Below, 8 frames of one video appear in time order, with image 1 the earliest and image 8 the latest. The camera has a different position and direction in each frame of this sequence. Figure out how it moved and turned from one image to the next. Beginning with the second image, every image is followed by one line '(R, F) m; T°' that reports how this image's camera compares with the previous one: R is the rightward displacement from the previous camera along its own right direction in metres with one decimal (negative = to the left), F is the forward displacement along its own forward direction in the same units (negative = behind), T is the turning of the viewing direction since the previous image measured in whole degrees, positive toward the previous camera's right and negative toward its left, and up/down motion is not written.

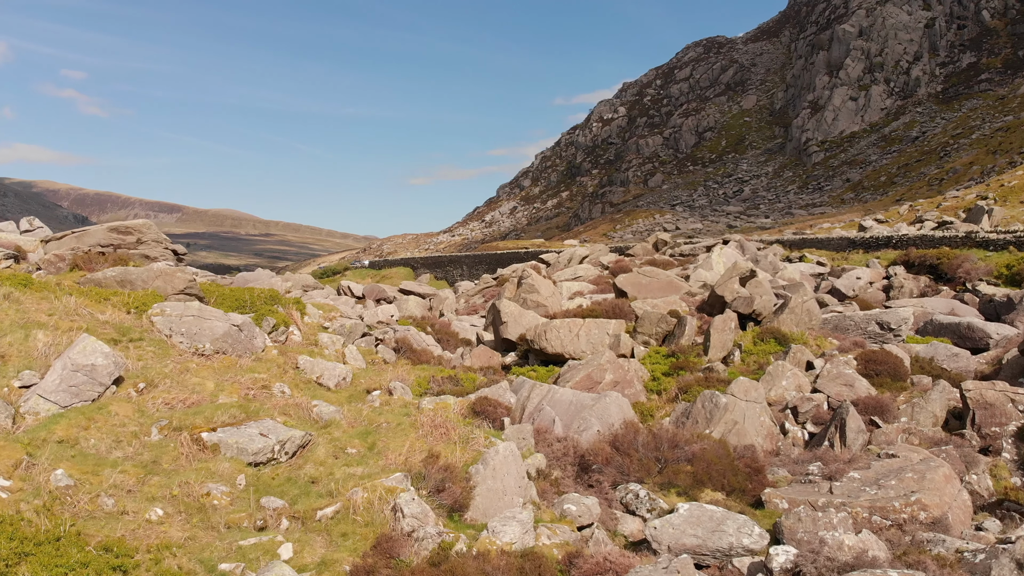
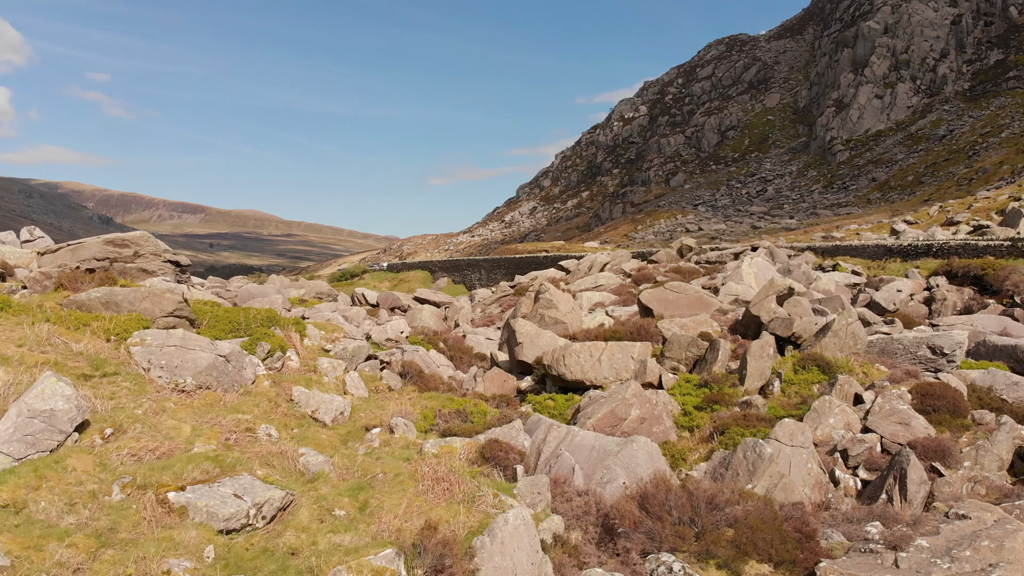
(+0.1, +1.5) m; -1°
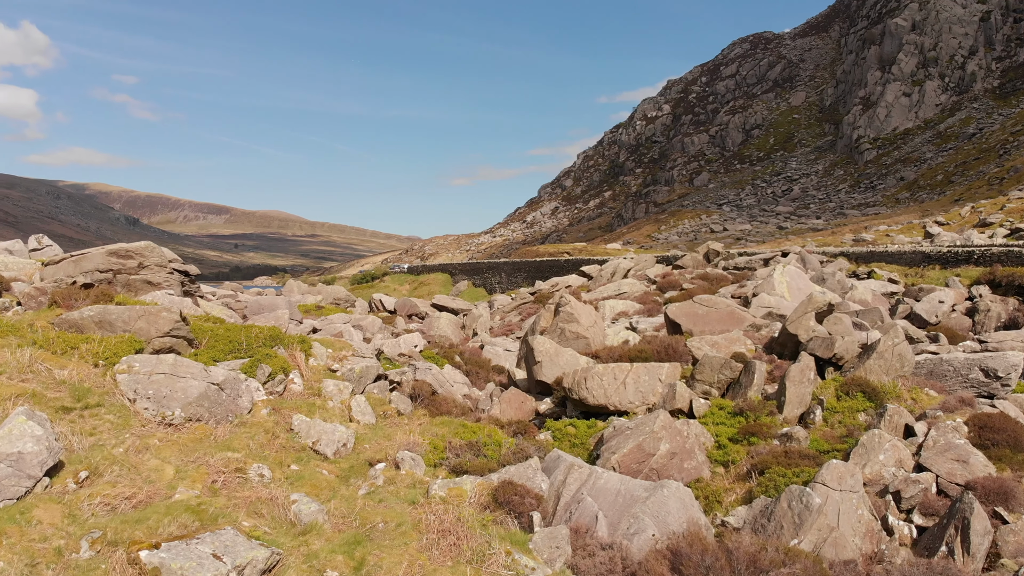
(+0.1, +1.1) m; -2°
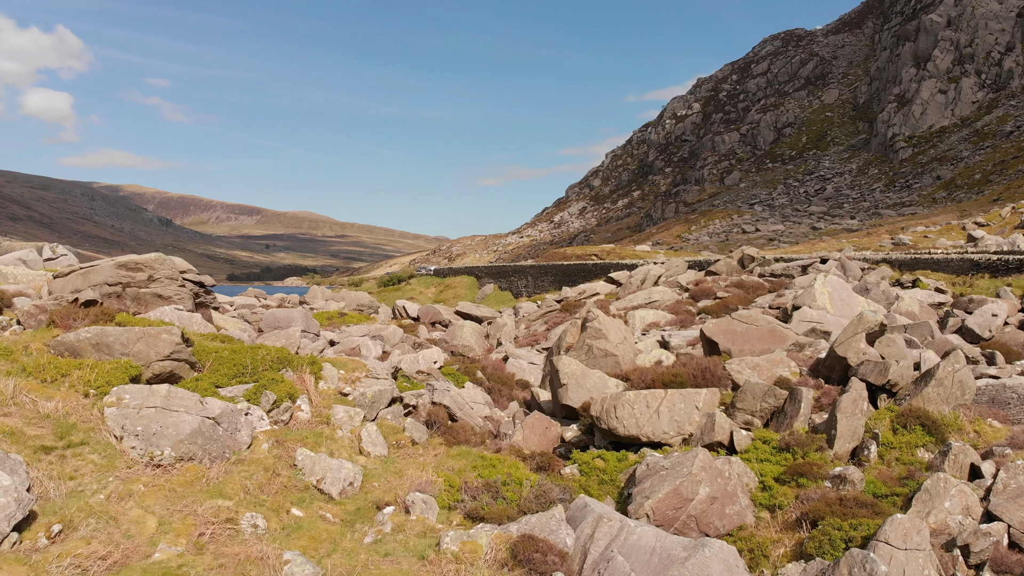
(+0.1, +1.1) m; -2°
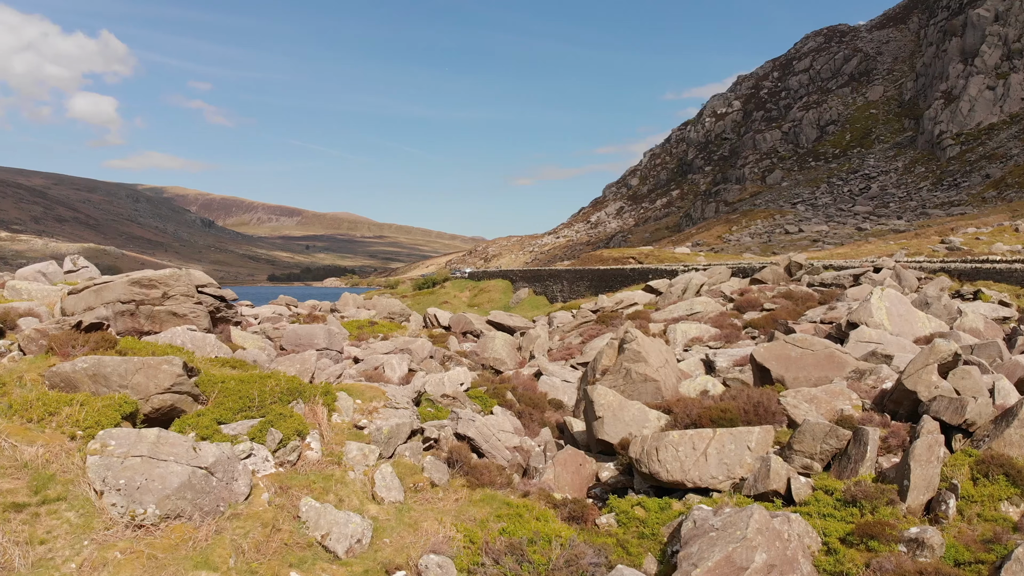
(+0.1, +1.3) m; -3°
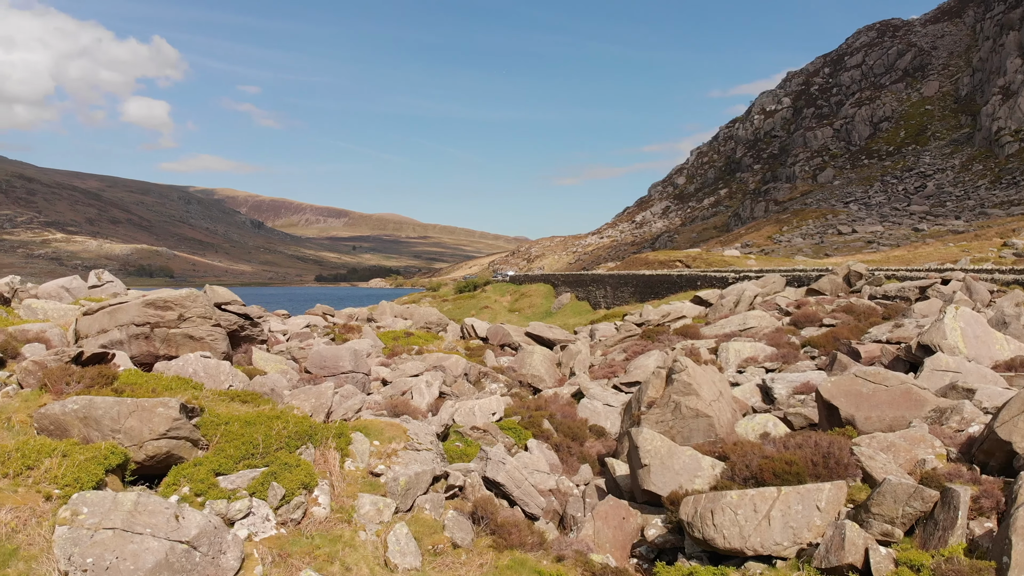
(+0.2, +1.5) m; -3°
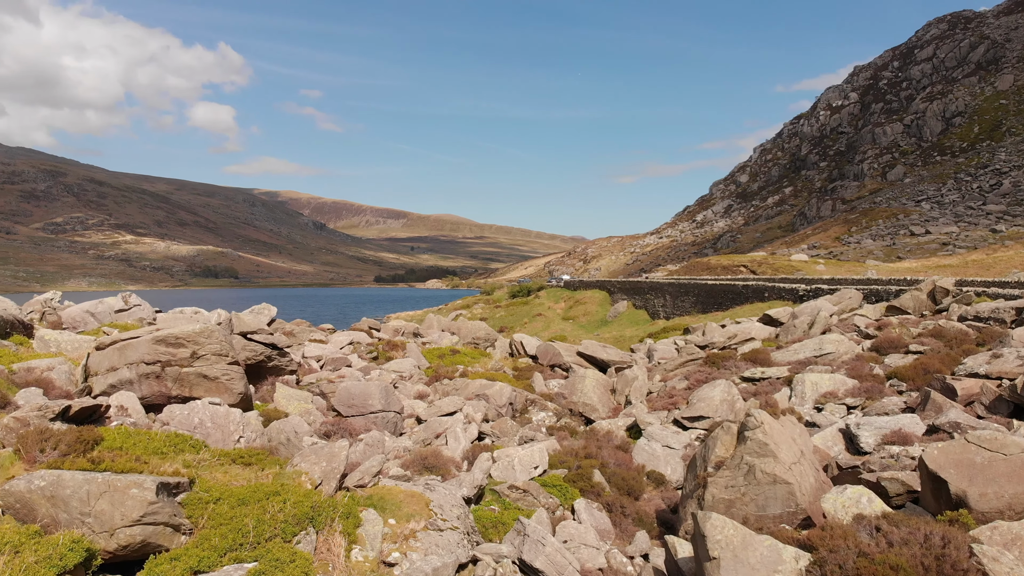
(+0.2, +2.1) m; -4°
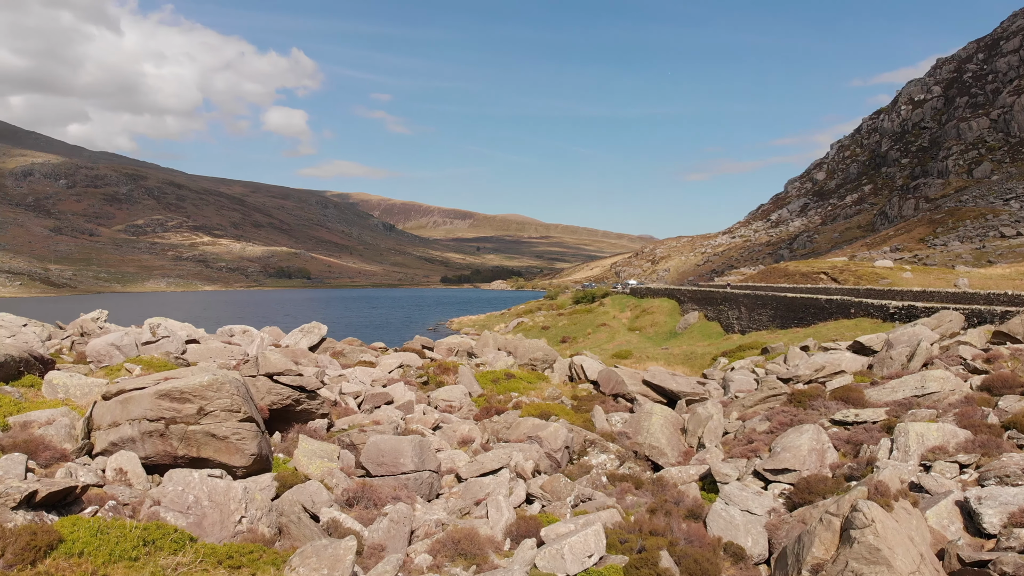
(+0.3, +2.5) m; -5°
